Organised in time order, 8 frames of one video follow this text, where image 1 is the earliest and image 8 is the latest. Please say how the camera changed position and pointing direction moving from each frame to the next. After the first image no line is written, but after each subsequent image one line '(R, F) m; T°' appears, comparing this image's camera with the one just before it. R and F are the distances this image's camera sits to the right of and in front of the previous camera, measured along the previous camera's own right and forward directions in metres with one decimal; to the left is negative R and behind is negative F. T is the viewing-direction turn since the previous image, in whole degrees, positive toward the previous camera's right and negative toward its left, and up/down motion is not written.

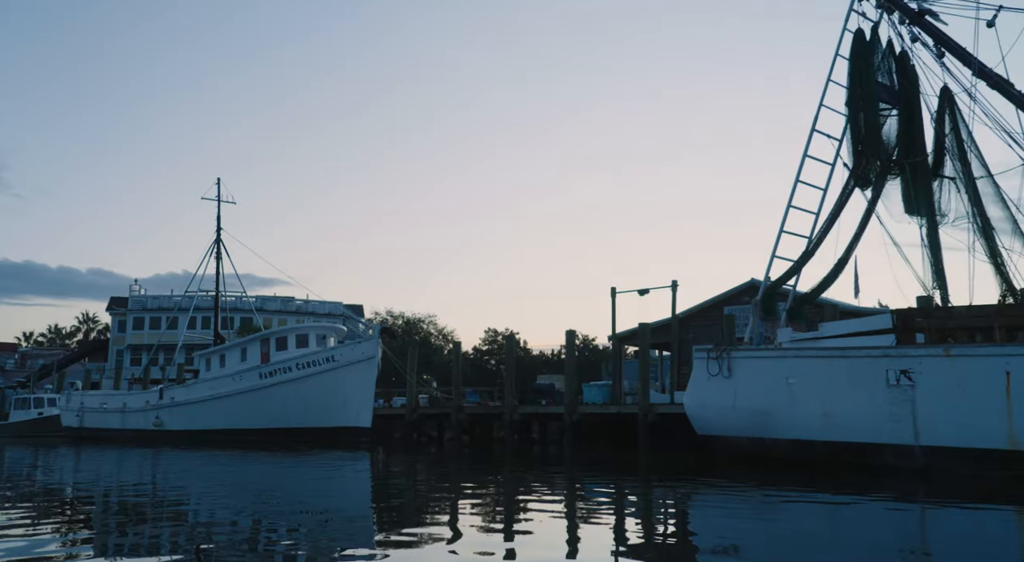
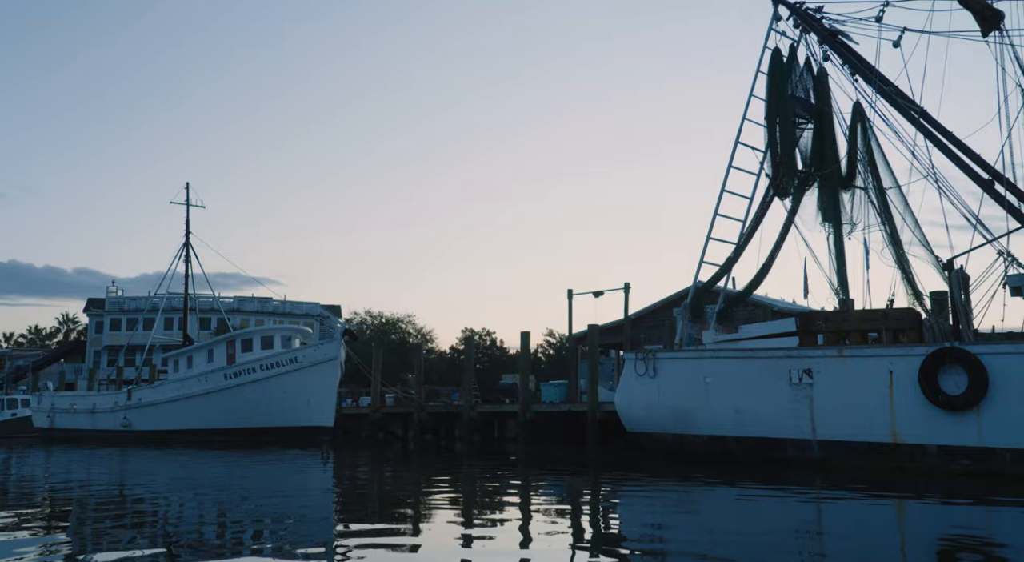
(+0.5, -0.5) m; +1°
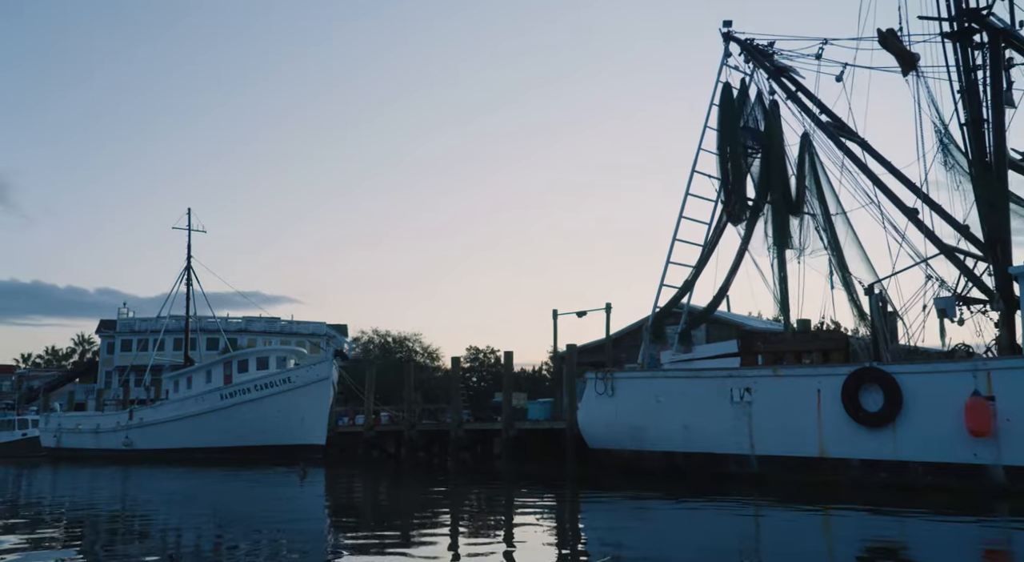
(+0.5, -0.5) m; -1°
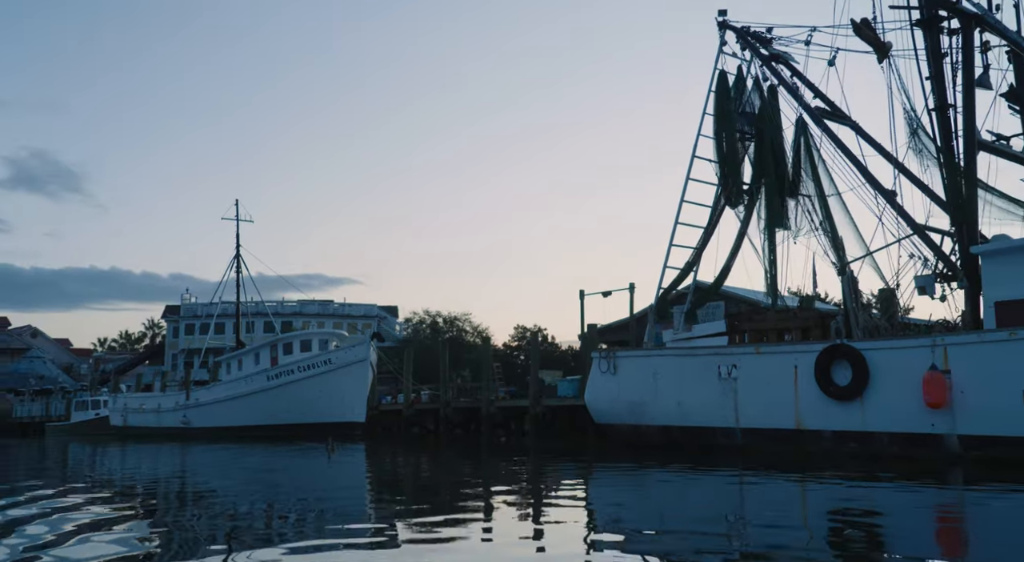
(+0.6, -0.5) m; -4°
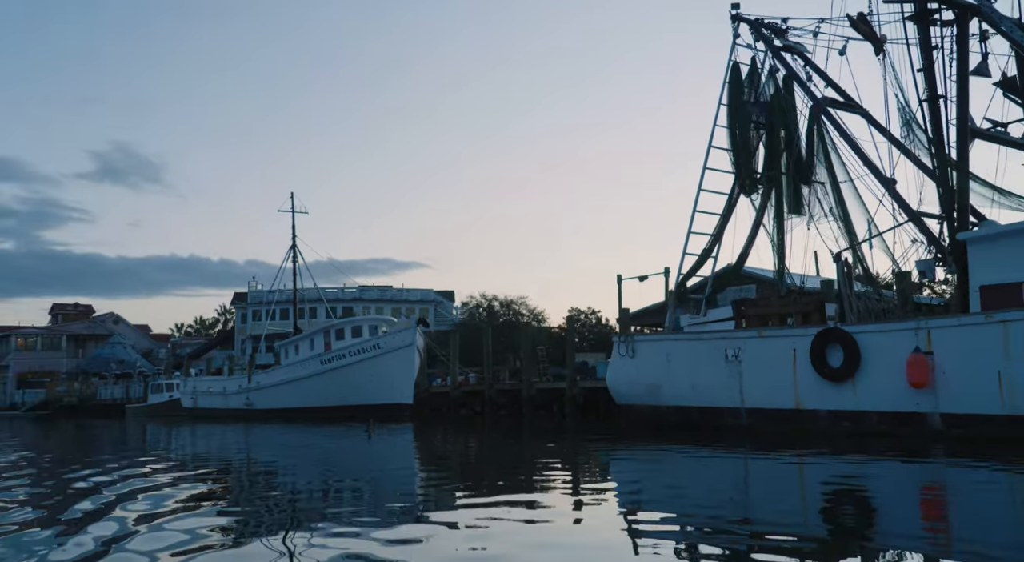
(+0.5, -0.5) m; -4°
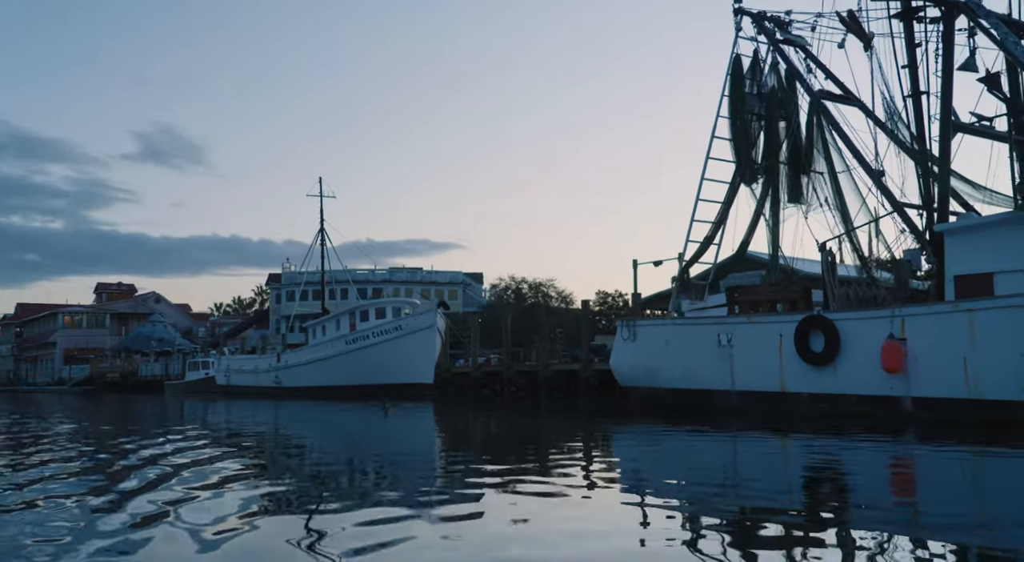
(+0.4, -0.4) m; -2°
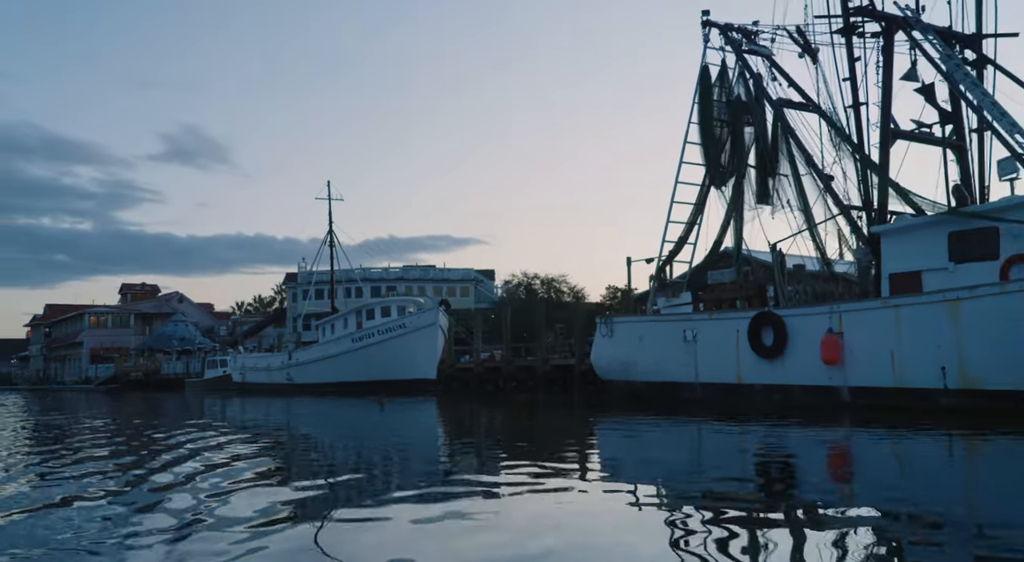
(+0.5, -0.7) m; -1°
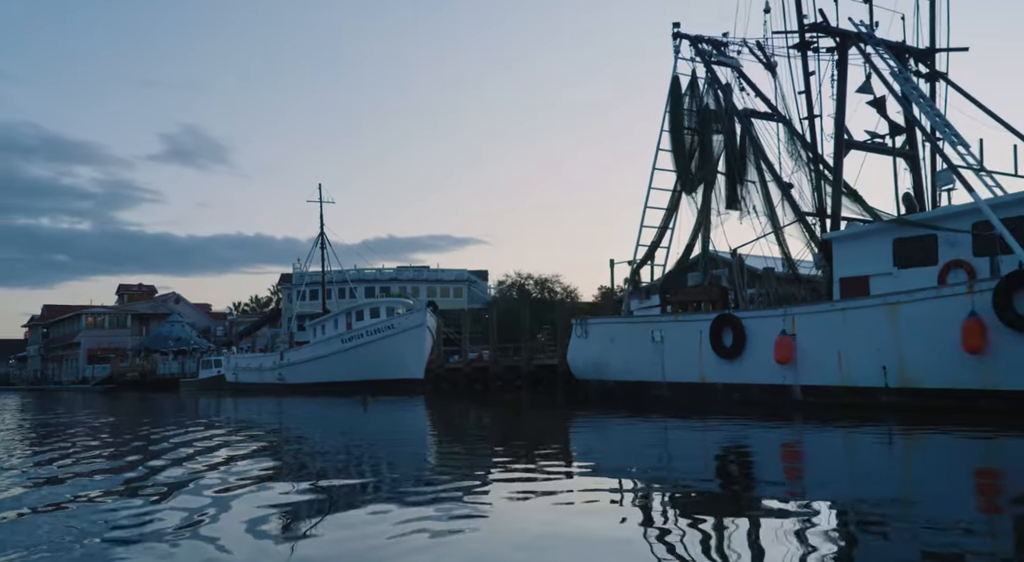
(+0.3, -0.4) m; 0°
